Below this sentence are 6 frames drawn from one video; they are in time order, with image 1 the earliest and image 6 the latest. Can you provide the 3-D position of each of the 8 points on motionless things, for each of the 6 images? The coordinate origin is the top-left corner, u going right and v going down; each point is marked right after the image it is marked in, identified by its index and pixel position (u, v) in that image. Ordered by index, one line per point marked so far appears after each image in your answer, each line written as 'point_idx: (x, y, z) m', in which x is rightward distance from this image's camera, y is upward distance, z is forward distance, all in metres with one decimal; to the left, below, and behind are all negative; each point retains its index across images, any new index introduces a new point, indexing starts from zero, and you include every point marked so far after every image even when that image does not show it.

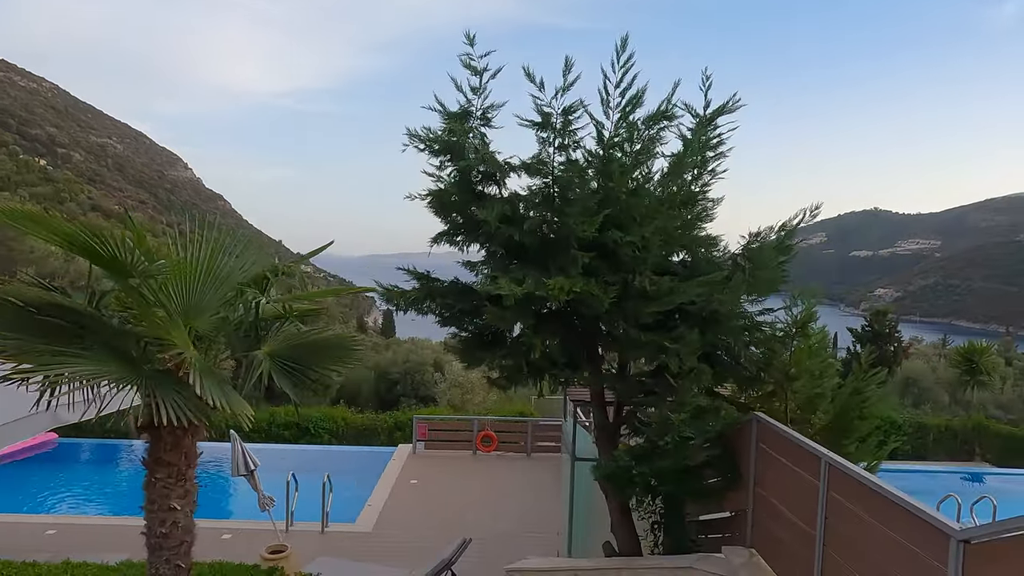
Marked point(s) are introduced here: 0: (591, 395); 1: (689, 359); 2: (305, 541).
0: (+0.7, -0.9, +5.9) m
1: (+1.3, -0.5, +4.9) m
2: (-2.6, -3.2, +8.5) m
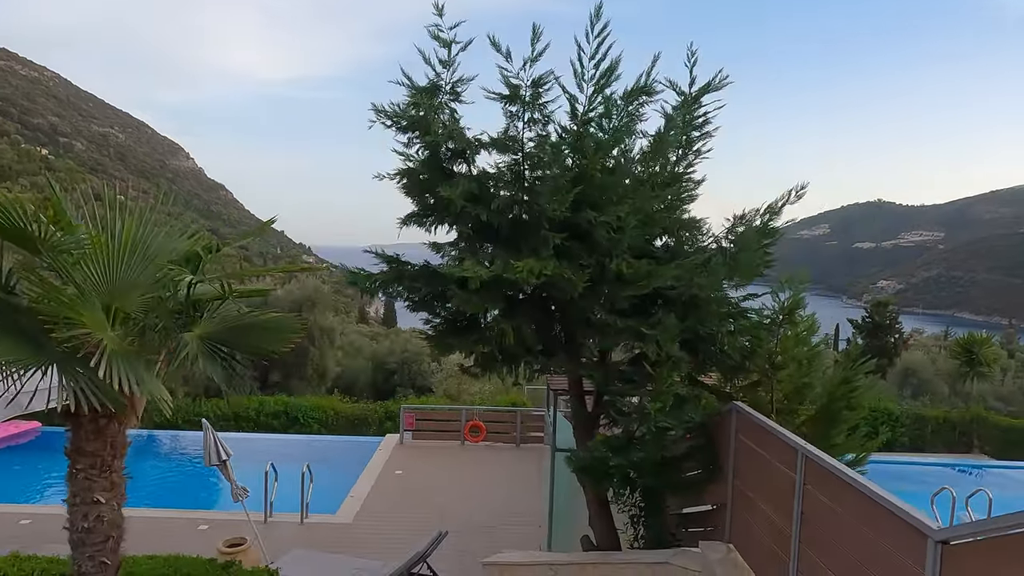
0: (+0.5, -0.8, +5.6) m
1: (+1.1, -0.4, +4.7) m
2: (-2.8, -3.0, +8.3) m
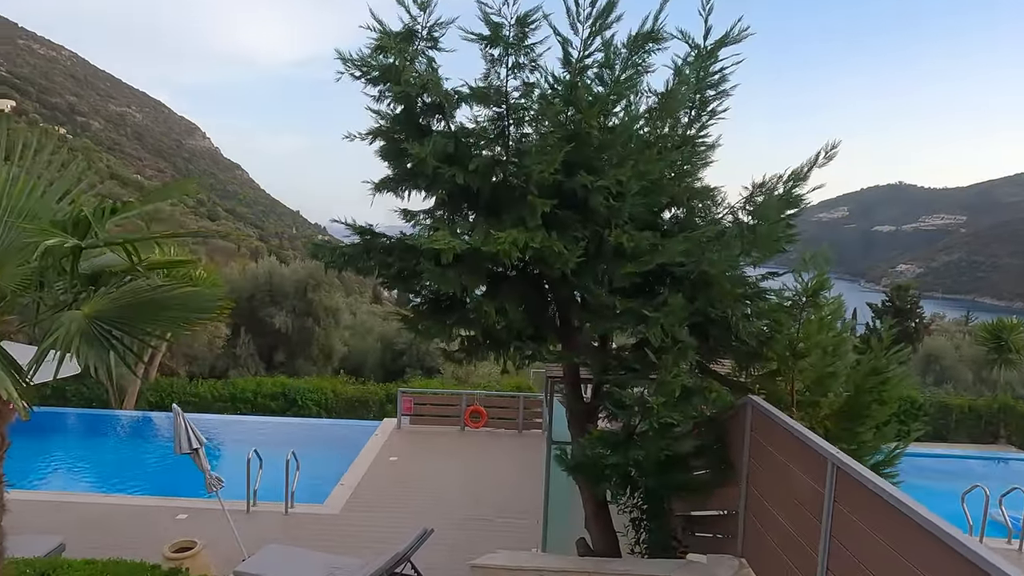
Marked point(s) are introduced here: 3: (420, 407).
0: (+0.4, -0.6, +5.1) m
1: (+1.0, -0.3, +4.1) m
2: (-2.9, -2.7, +7.8) m
3: (-1.7, -2.3, +12.6) m
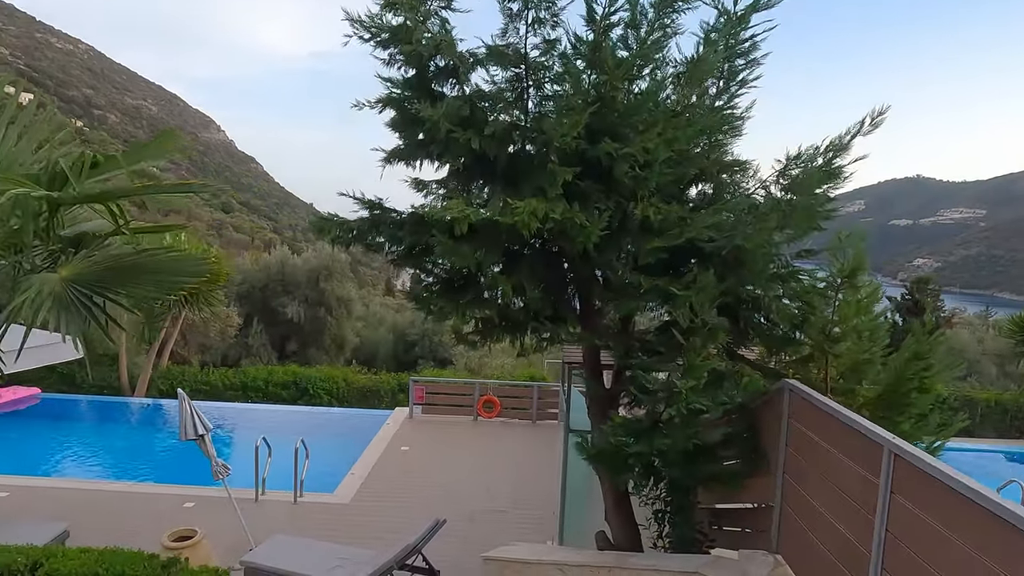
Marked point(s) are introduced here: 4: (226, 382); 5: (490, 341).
0: (+0.5, -0.5, +4.8) m
1: (+1.1, -0.1, +3.8) m
2: (-2.7, -2.5, +7.6) m
3: (-1.5, -2.0, +12.4) m
4: (-6.5, -2.1, +15.3) m
5: (-0.2, -0.4, +4.8) m
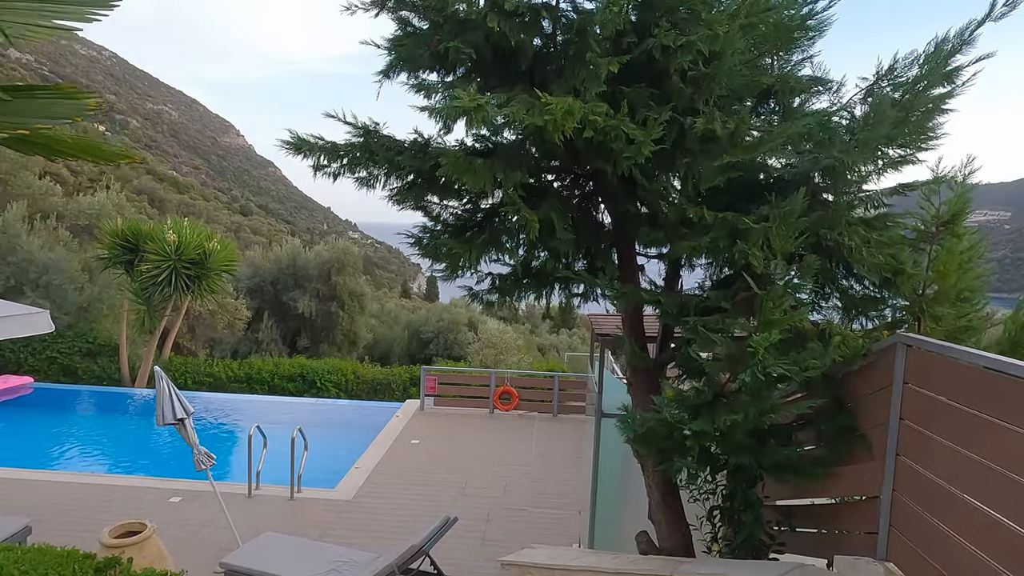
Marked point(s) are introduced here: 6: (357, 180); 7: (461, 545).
0: (+0.6, -0.2, +3.9) m
1: (+1.2, +0.2, +3.0) m
2: (-2.5, -2.3, +6.9) m
3: (-1.2, -1.7, +11.6) m
4: (-6.1, -1.9, +14.6) m
5: (0.0, -0.1, +4.0) m
6: (-0.8, +0.6, +3.6) m
7: (-0.5, -2.3, +6.1) m
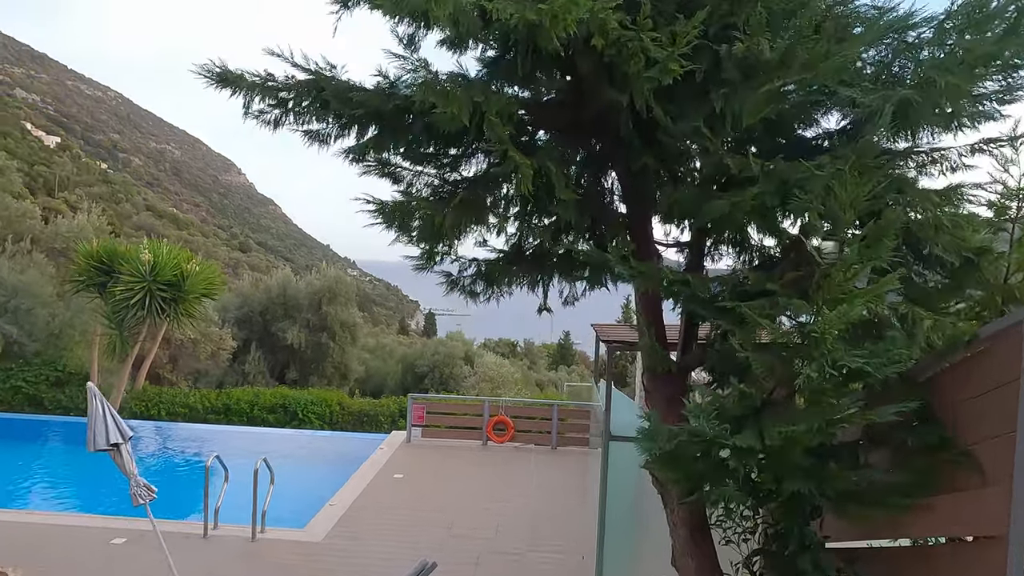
0: (+0.6, -0.1, +3.2) m
1: (+1.2, +0.3, +2.2) m
2: (-2.6, -2.3, +6.0) m
3: (-1.2, -2.1, +10.8) m
4: (-6.2, -2.4, +13.7) m
5: (-0.1, 0.0, +3.2) m
6: (-0.9, +0.7, +2.9) m
7: (-0.5, -2.4, +5.2) m
